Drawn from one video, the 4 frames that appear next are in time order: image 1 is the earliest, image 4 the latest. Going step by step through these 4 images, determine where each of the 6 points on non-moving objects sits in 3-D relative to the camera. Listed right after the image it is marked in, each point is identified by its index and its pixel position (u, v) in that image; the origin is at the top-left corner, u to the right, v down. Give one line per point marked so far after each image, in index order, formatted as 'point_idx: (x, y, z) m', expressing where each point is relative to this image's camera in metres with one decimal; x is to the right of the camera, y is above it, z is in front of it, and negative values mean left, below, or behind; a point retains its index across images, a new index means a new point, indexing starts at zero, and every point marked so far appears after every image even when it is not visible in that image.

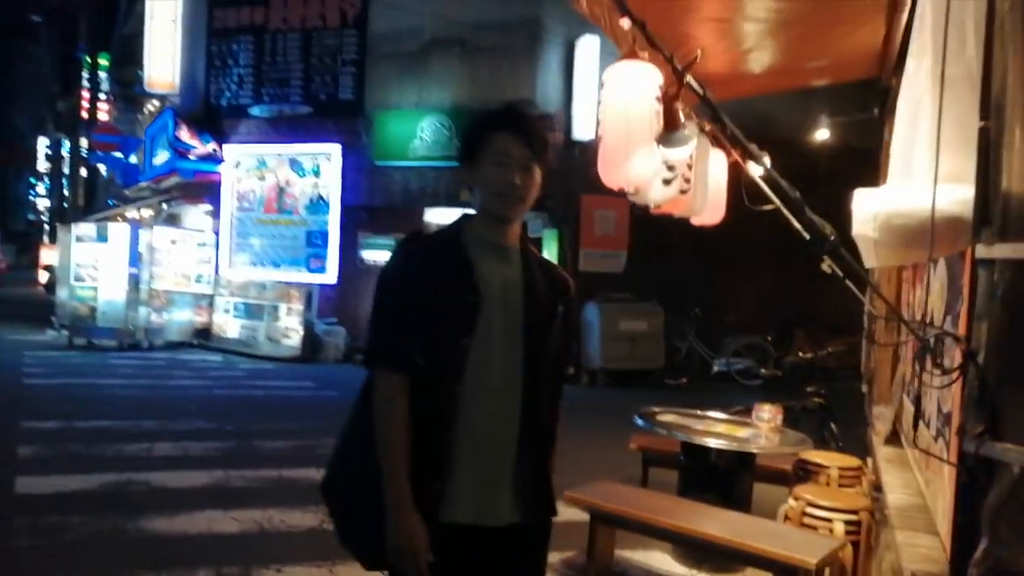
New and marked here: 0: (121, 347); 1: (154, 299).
0: (-8.7, -1.3, +18.5) m
1: (-8.2, -0.2, +19.0) m
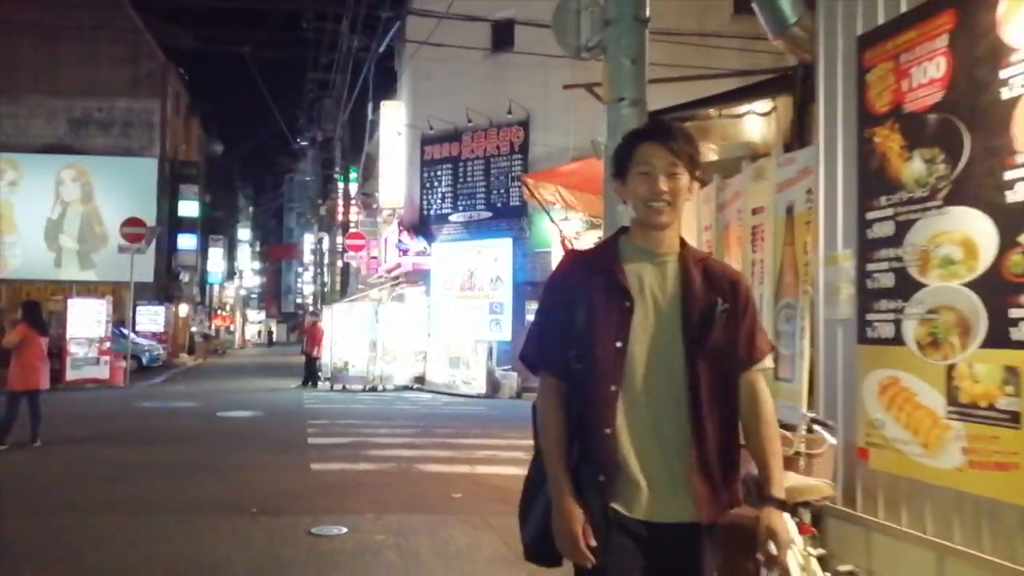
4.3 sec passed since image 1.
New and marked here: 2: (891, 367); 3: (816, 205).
0: (-4.6, -3.2, +26.1) m
1: (-4.0, -2.1, +26.5) m
2: (+2.3, -0.5, +5.1) m
3: (+2.2, +0.6, +5.9) m
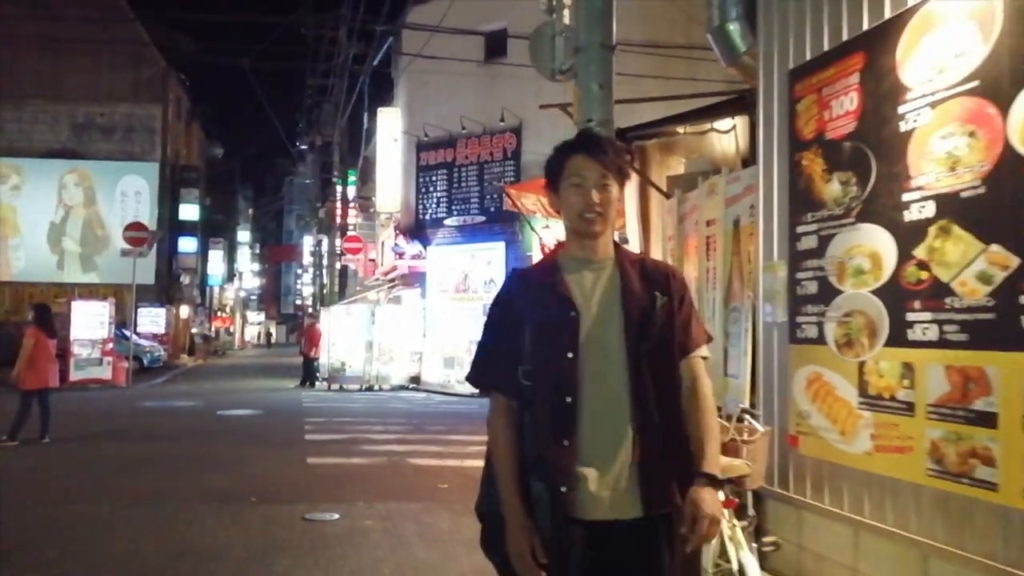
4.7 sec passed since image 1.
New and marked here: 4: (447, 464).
0: (-4.8, -3.3, +26.8) m
1: (-4.2, -2.2, +27.1) m
2: (+2.1, -0.5, +5.7) m
3: (+1.9, +0.5, +6.6) m
4: (-1.0, -2.6, +12.4) m
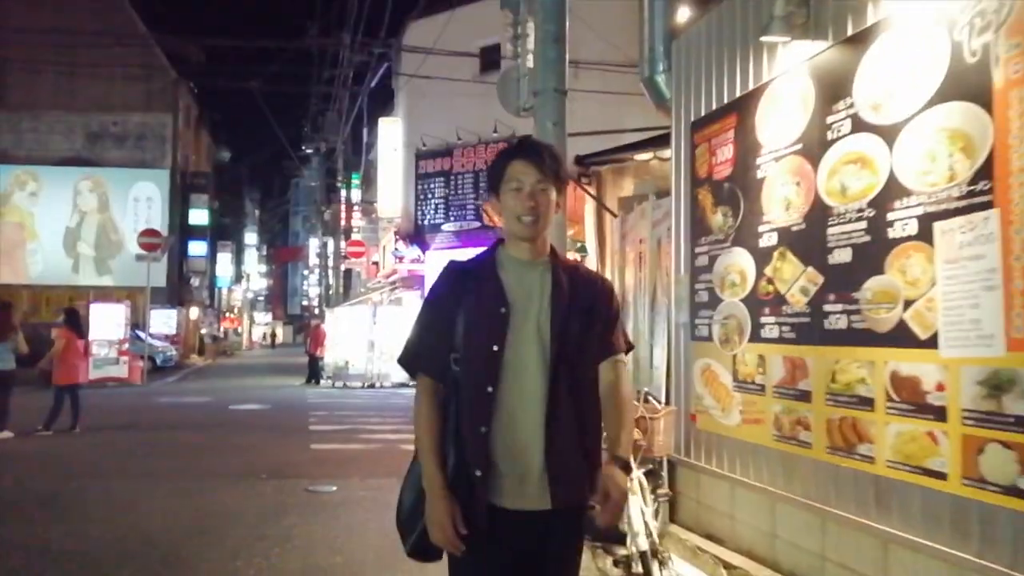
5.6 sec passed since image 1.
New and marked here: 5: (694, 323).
0: (-5.0, -3.3, +28.4) m
1: (-4.5, -2.3, +28.7) m
2: (+1.7, -0.6, +7.3) m
3: (+1.5, +0.5, +8.1) m
4: (-1.3, -2.7, +13.9) m
5: (+1.6, -0.3, +7.5) m
